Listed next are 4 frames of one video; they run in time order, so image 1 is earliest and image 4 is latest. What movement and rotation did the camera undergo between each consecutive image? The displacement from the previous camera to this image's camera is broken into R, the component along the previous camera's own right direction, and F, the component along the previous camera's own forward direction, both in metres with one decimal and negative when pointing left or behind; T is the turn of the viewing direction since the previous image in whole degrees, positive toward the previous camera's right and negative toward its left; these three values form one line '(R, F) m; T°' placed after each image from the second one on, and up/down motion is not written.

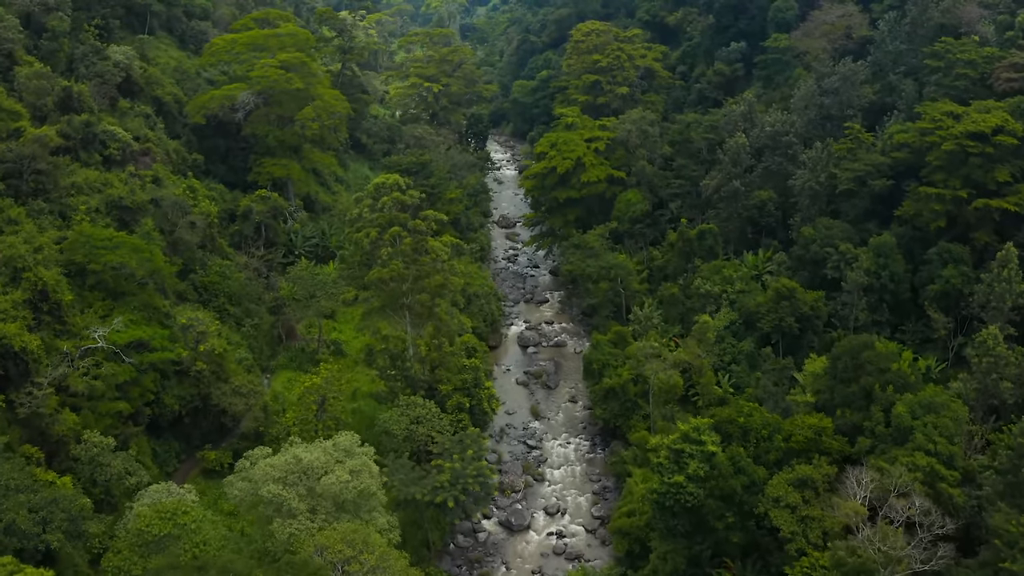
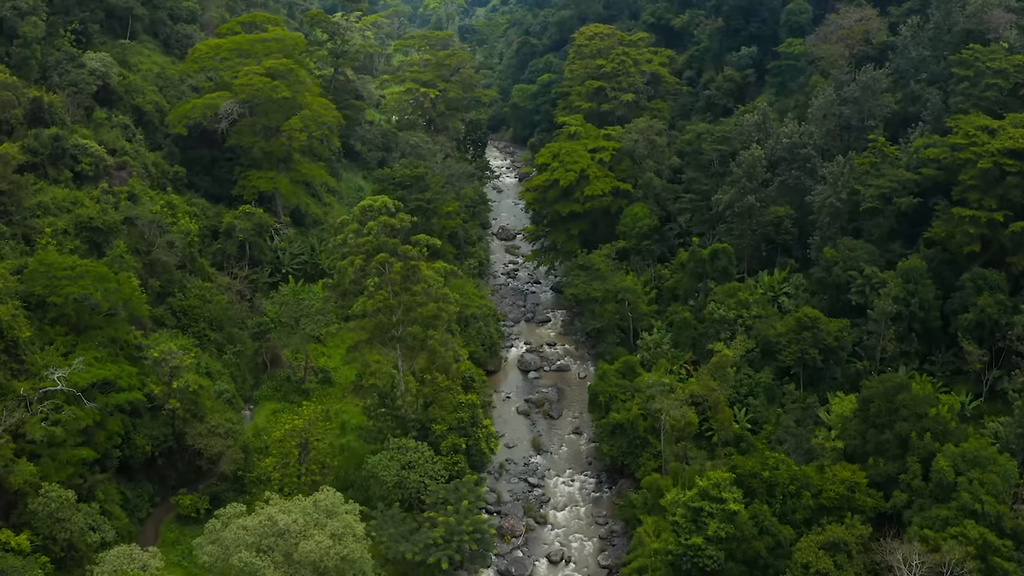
(0.0, +1.6) m; 0°
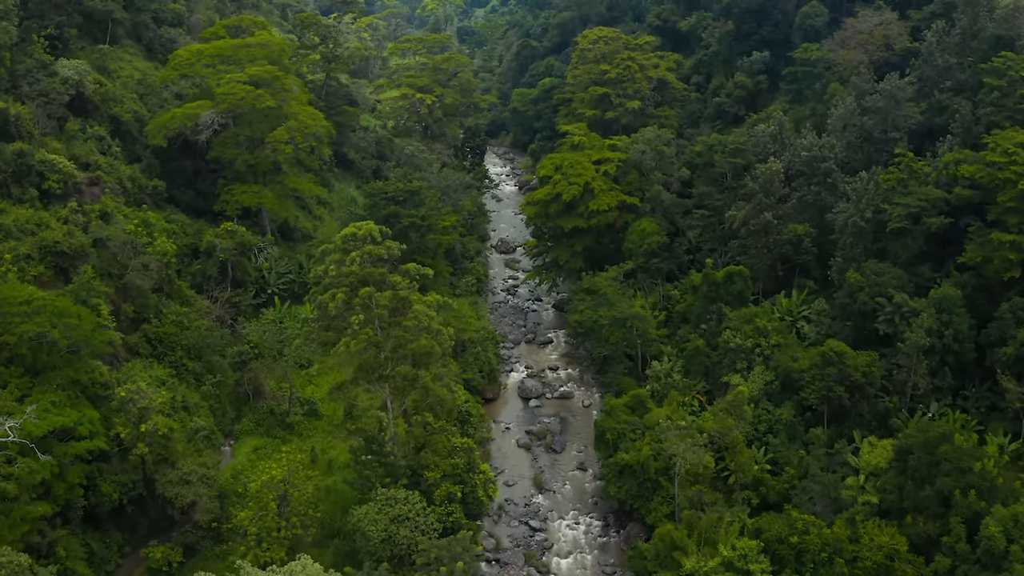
(0.0, +1.6) m; 0°
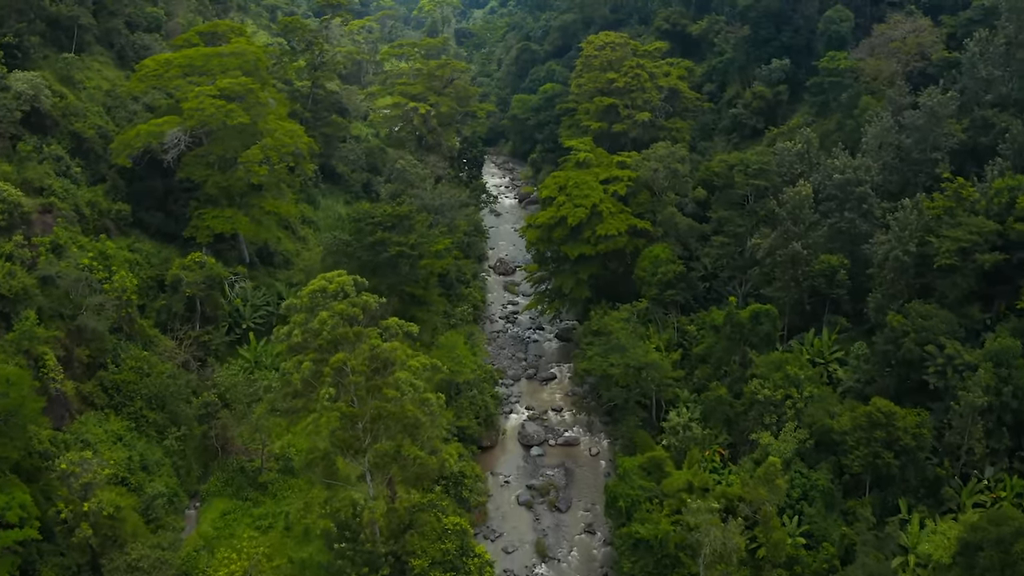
(0.0, +2.4) m; 0°
